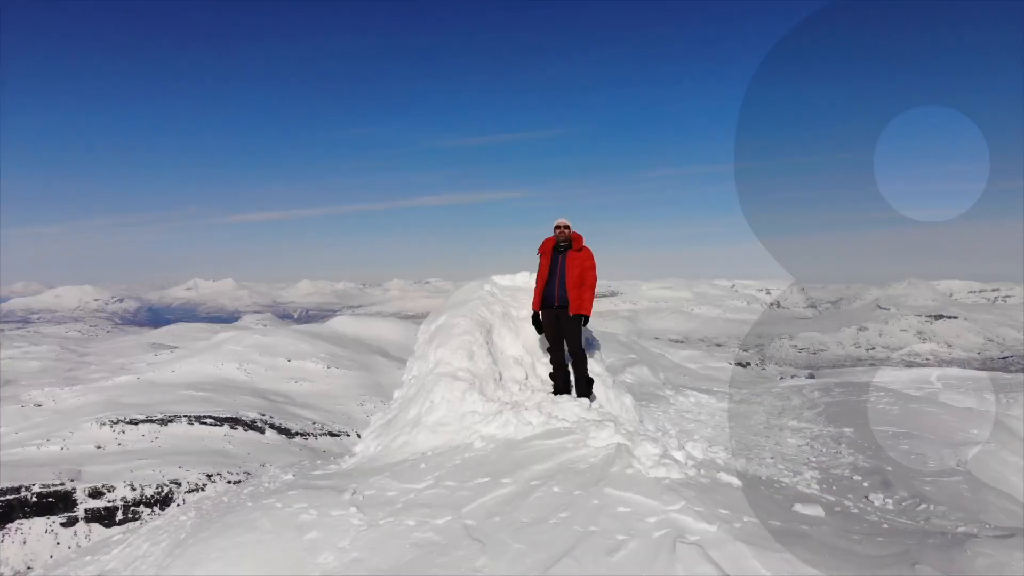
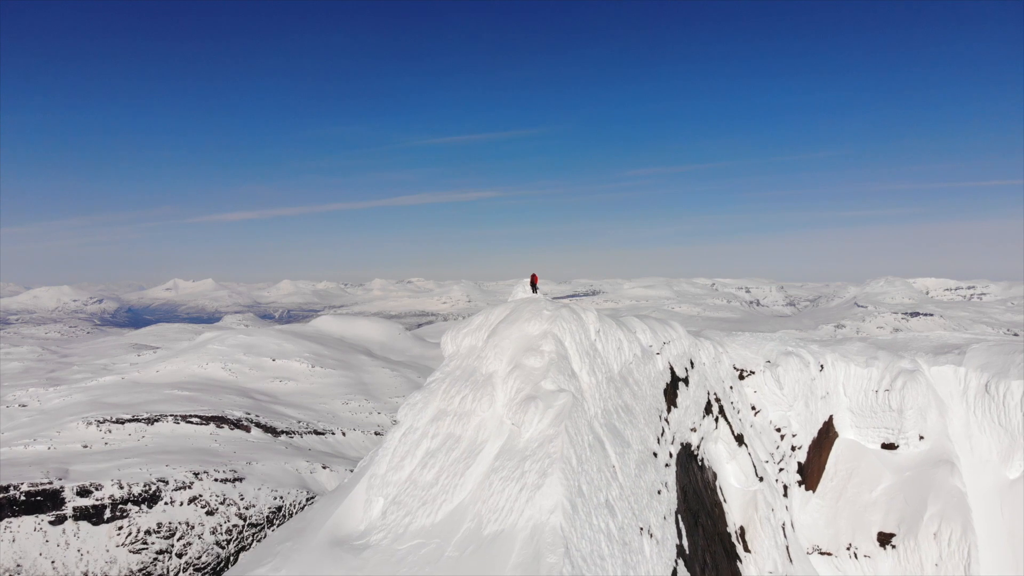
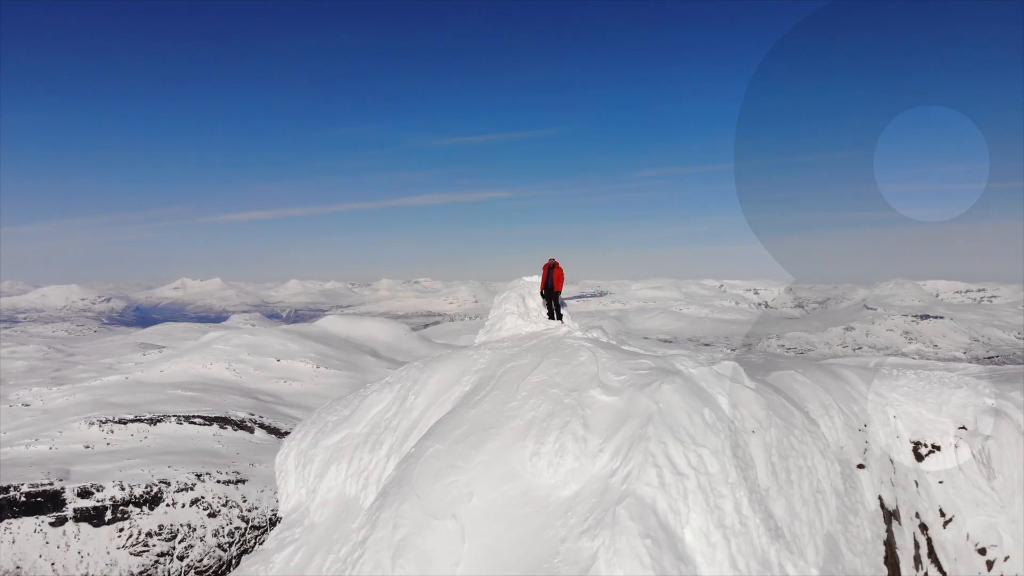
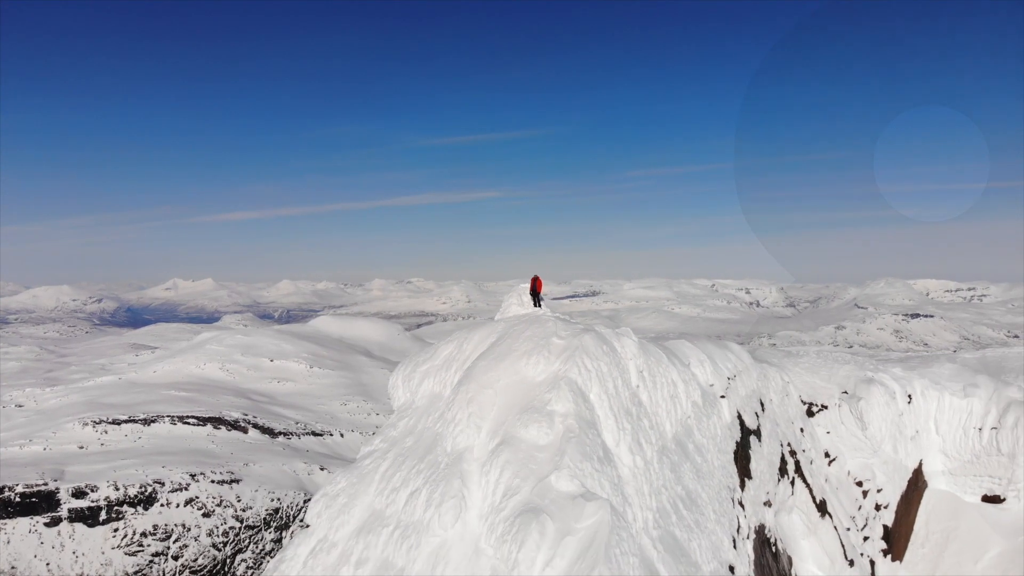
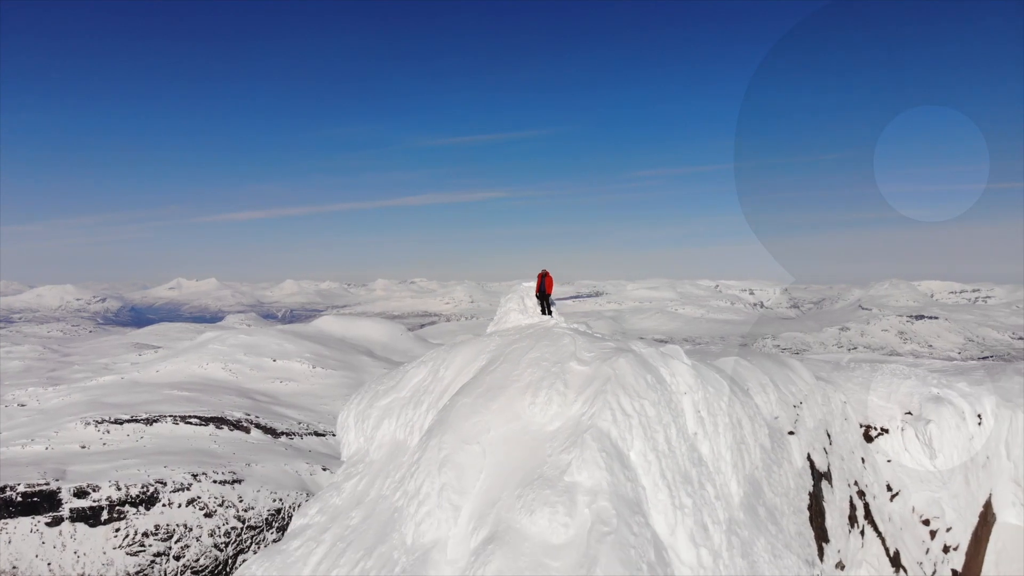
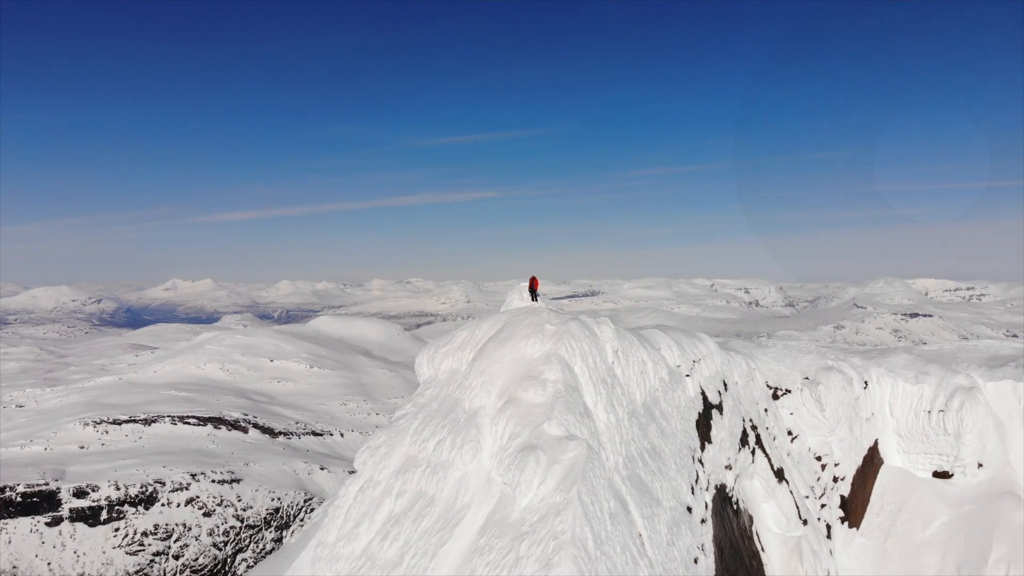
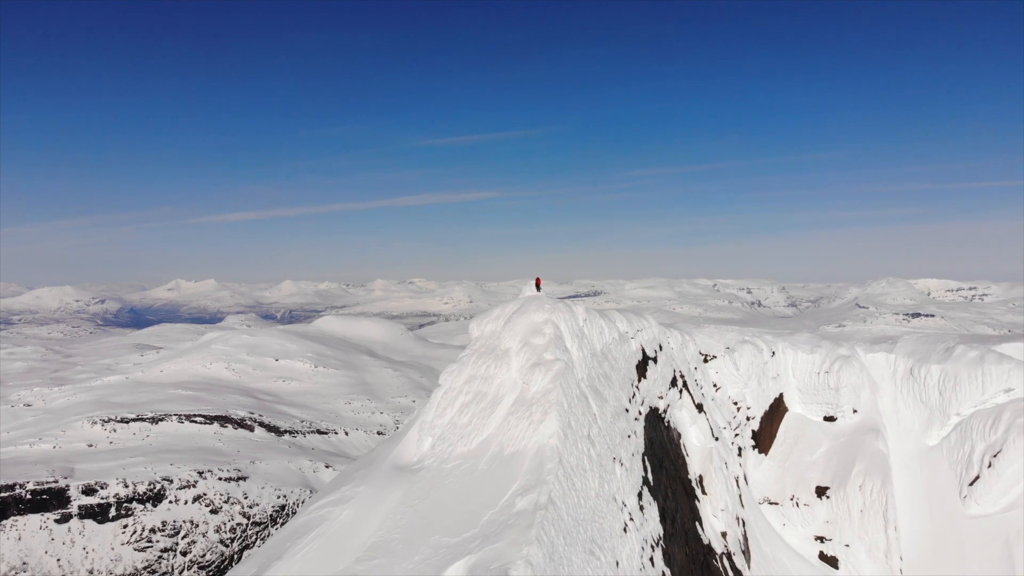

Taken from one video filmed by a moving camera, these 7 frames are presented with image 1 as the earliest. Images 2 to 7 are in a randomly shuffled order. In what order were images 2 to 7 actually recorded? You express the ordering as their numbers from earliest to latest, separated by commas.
3, 5, 4, 6, 2, 7
